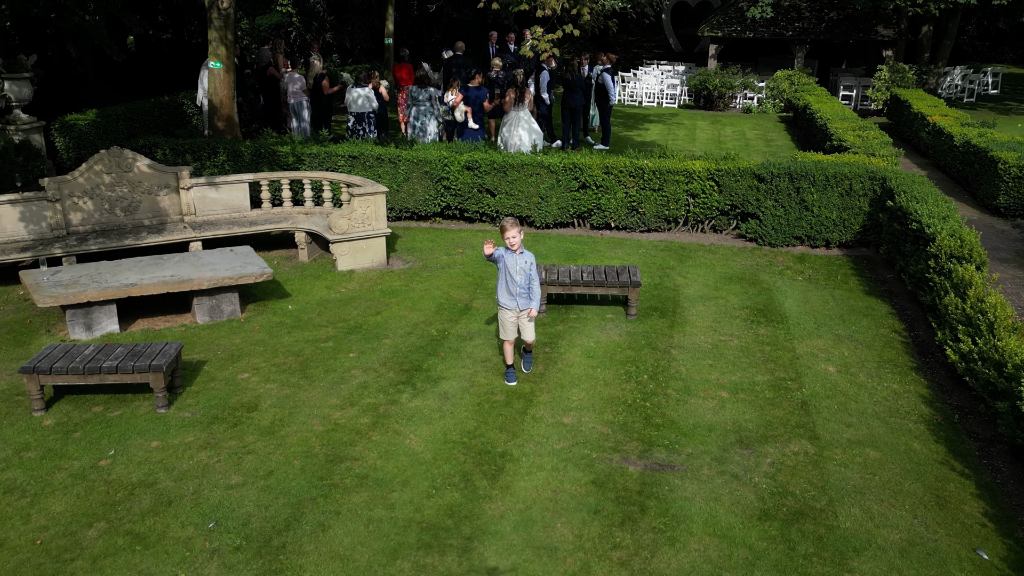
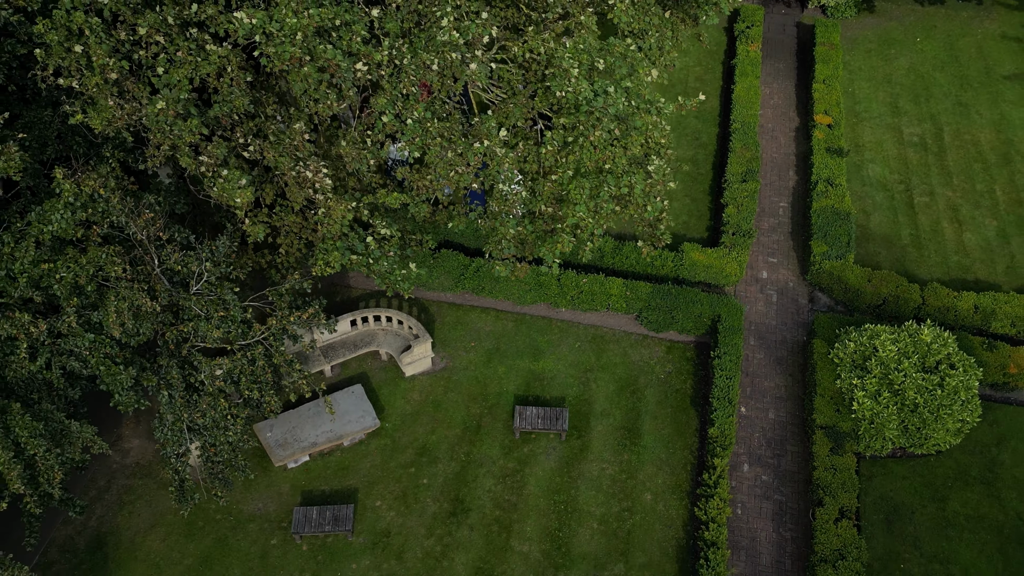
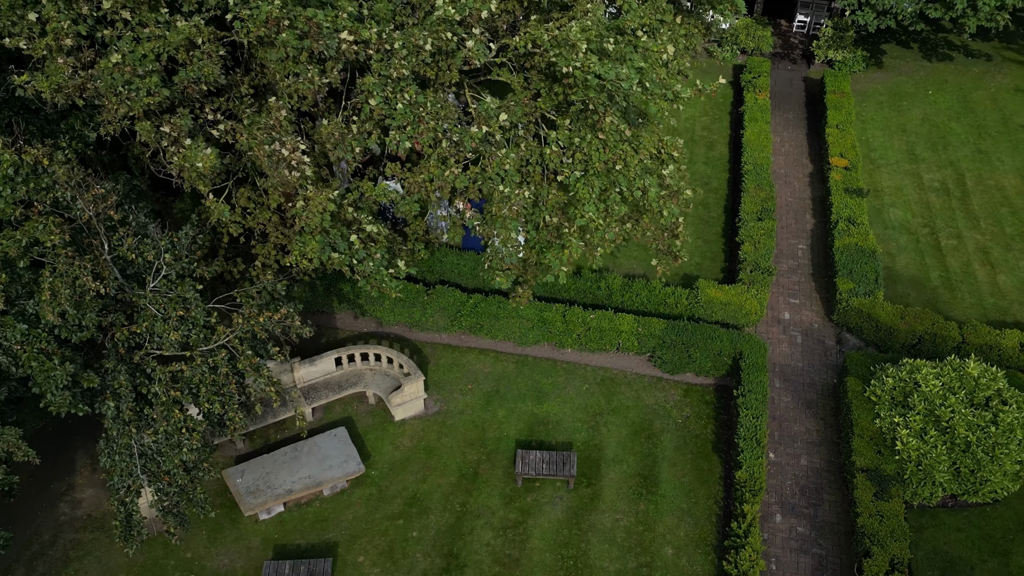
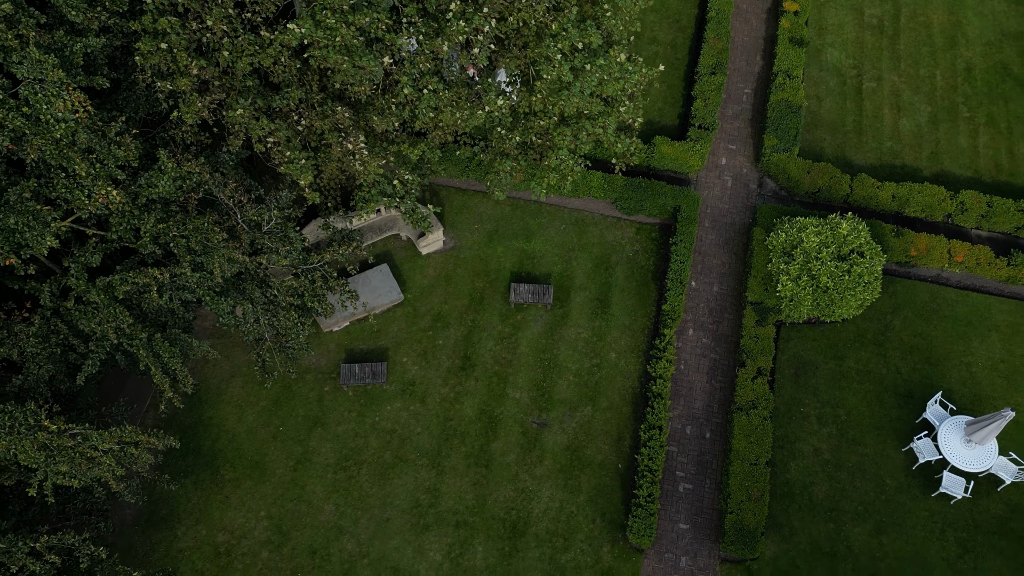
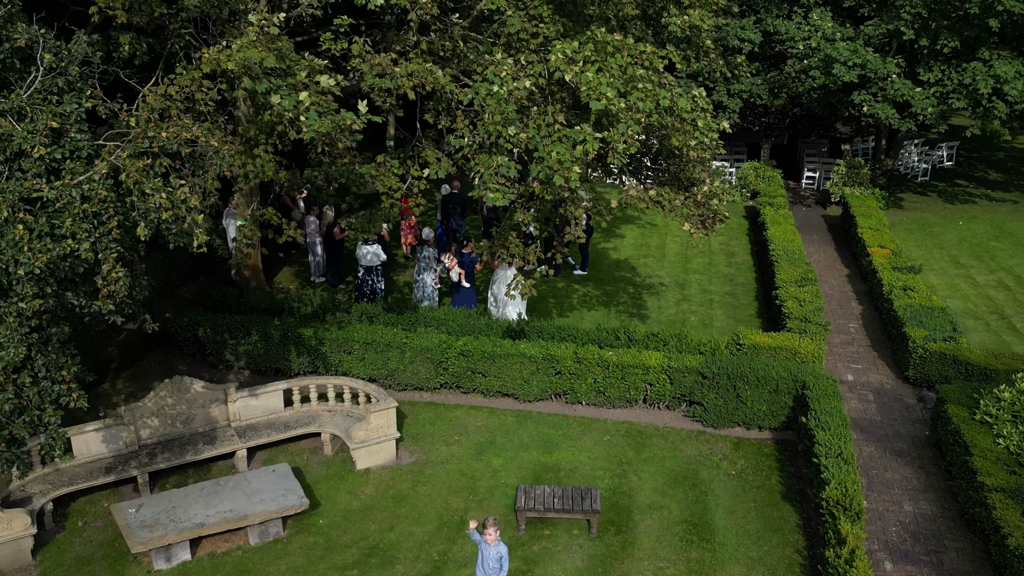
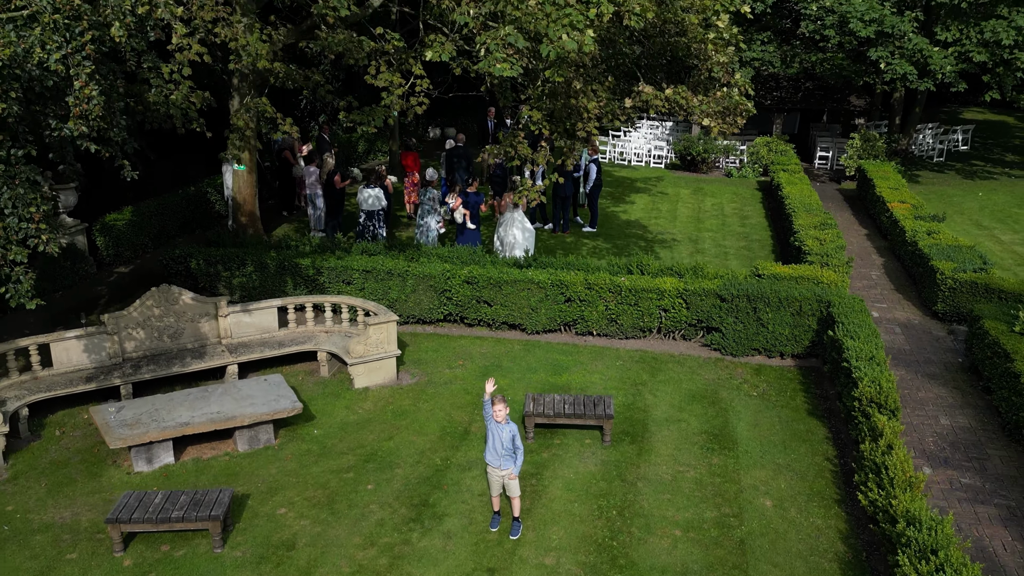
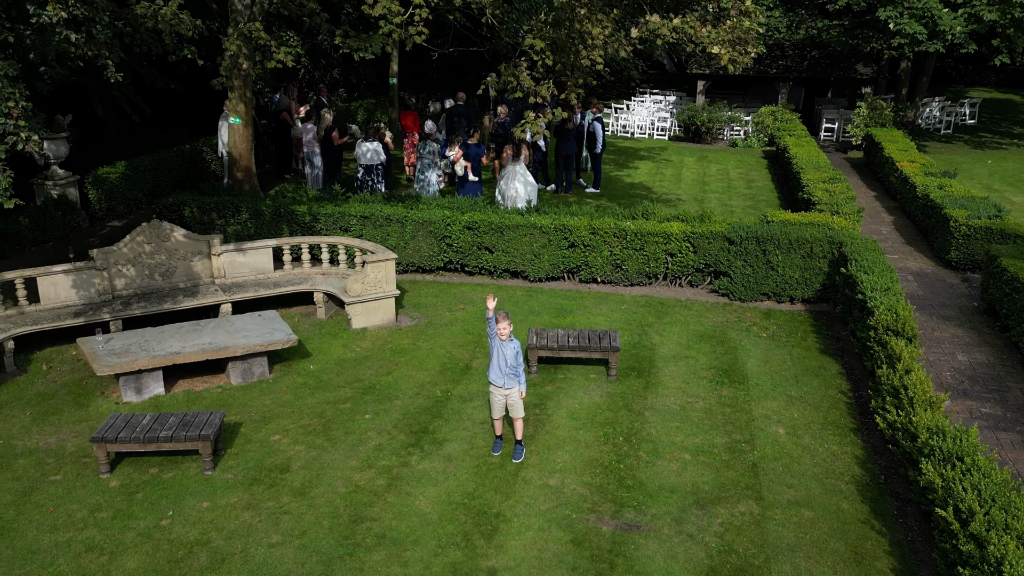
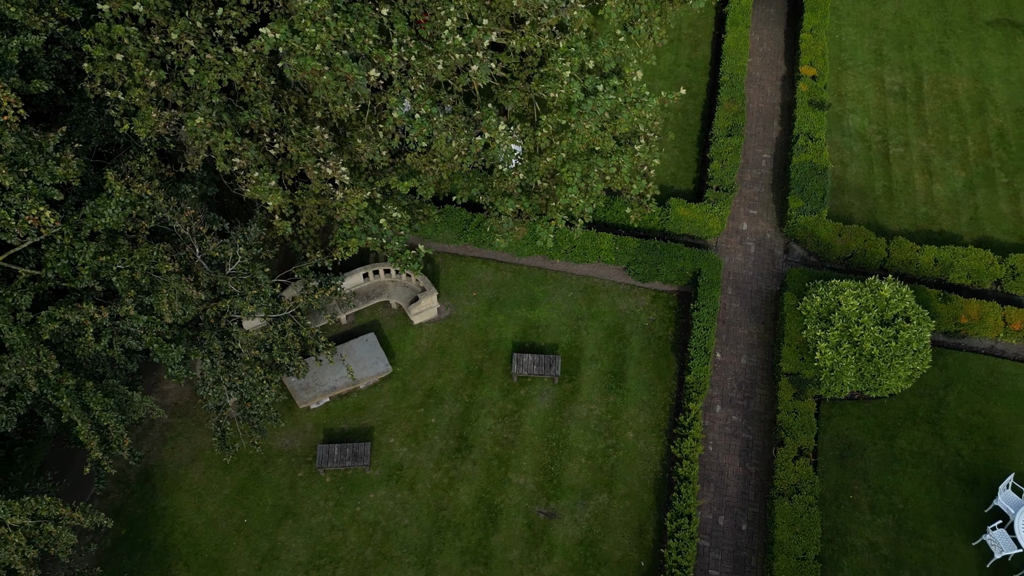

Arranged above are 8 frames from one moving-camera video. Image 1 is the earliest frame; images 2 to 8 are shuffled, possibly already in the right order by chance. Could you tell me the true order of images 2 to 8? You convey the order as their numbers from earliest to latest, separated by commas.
7, 6, 5, 3, 2, 8, 4
